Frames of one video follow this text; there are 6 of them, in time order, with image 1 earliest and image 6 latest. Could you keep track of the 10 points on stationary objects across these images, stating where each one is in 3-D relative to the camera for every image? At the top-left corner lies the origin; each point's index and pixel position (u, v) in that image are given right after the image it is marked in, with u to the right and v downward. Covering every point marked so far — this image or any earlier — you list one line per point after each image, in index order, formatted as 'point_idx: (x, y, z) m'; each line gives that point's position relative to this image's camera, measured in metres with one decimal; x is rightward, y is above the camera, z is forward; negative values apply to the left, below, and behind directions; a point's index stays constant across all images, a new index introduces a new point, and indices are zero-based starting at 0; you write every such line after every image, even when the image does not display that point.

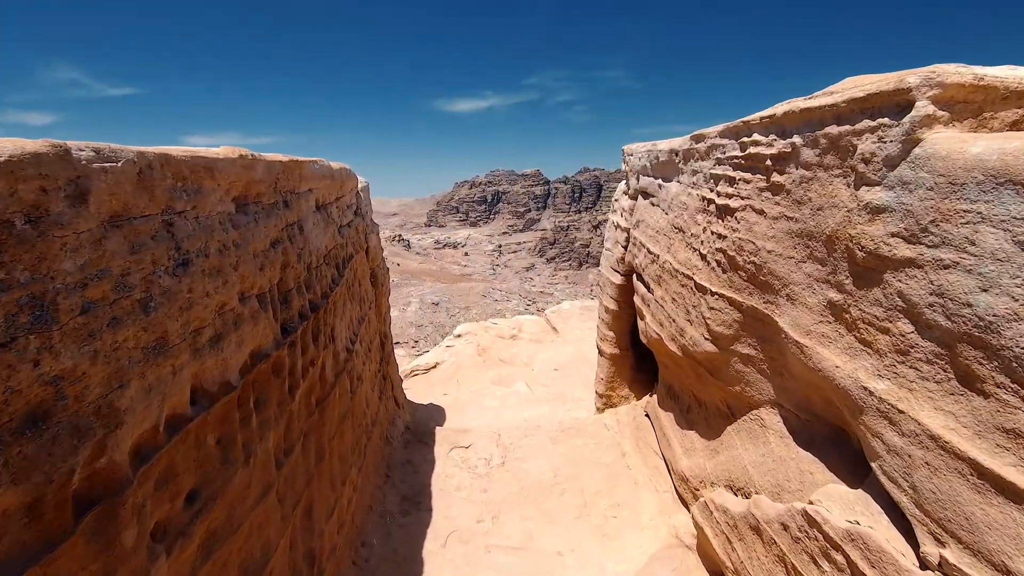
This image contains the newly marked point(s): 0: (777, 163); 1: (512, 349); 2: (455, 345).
0: (+1.5, +0.7, +2.6) m
1: (0.0, -1.4, +10.3) m
2: (-1.4, -1.3, +10.9) m
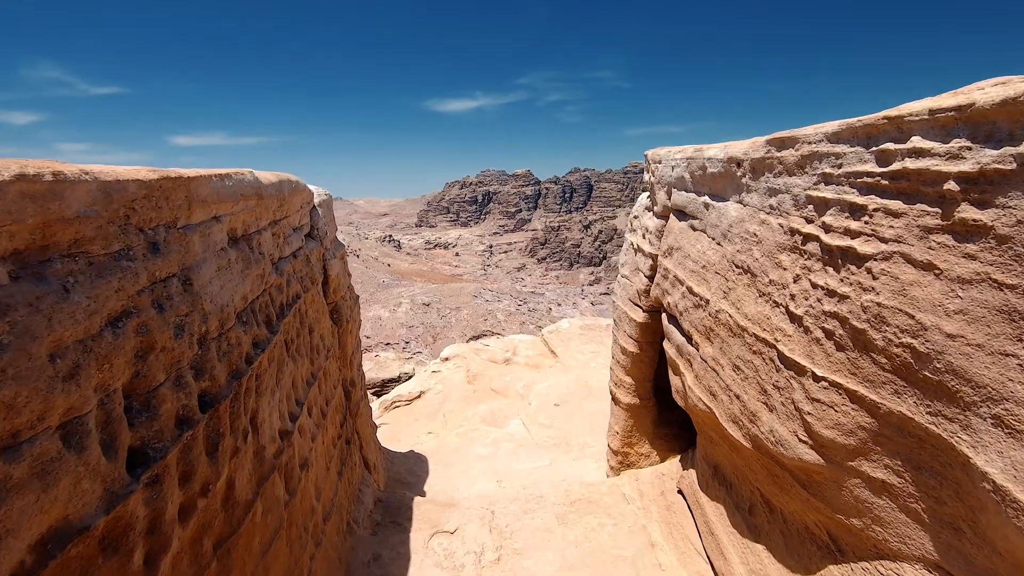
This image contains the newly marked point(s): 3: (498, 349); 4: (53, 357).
0: (+1.5, +0.3, +1.5) m
1: (-0.1, -1.7, +9.2) m
2: (-1.5, -1.7, +9.7) m
3: (-0.3, -1.3, +10.1) m
4: (-1.4, -0.2, +1.4) m
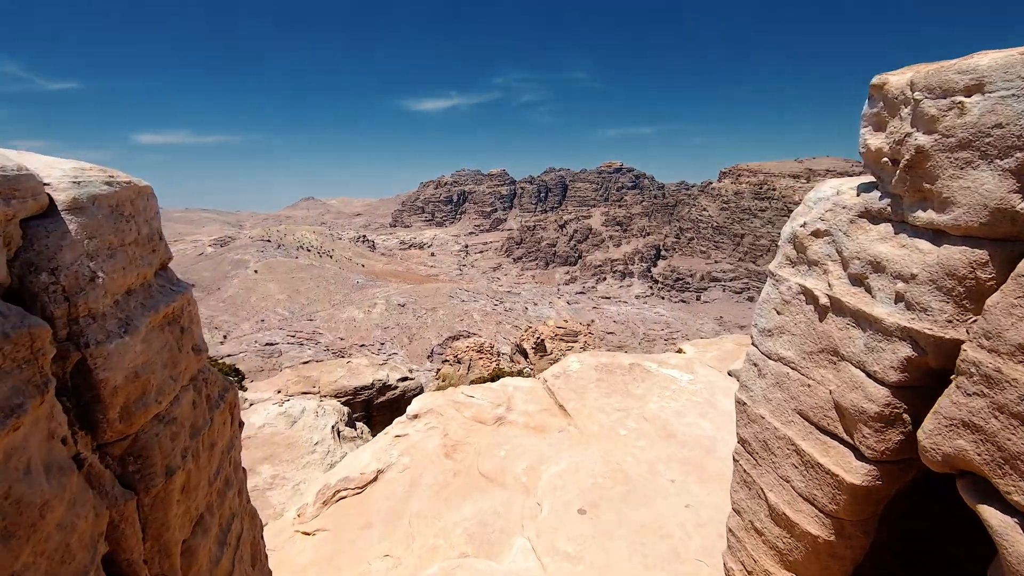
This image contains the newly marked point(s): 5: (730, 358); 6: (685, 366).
0: (+1.8, -0.1, -1.1) m
1: (-0.2, -2.2, +6.5) m
2: (-1.6, -2.2, +7.0) m
3: (-0.4, -1.8, +7.5) m
4: (-1.1, -0.7, -1.3) m
5: (+3.9, -1.2, +8.0) m
6: (+2.9, -1.4, +7.6) m
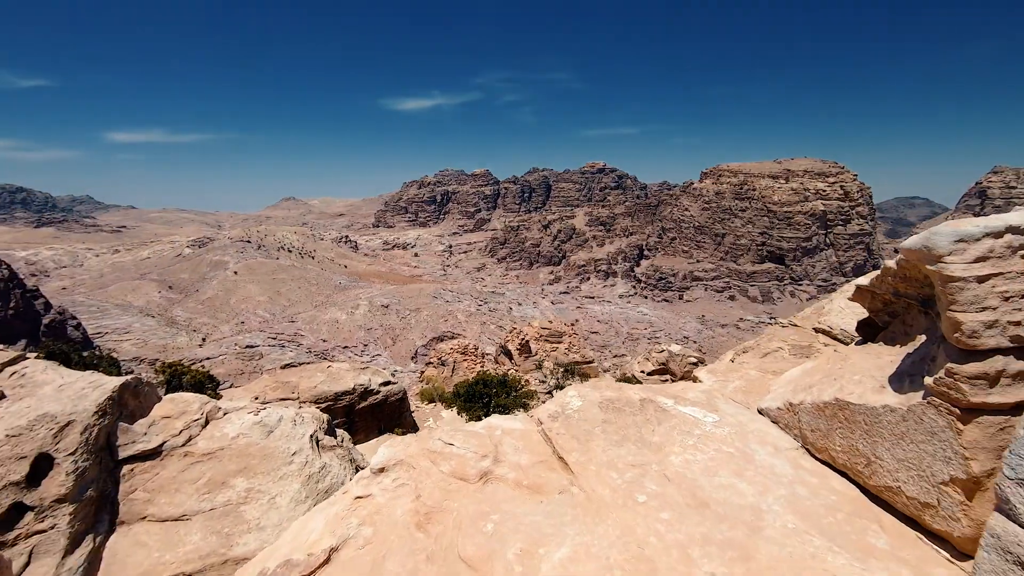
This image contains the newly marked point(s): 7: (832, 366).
0: (+2.0, -0.4, -2.3) m
1: (-0.3, -2.5, +5.2) m
2: (-1.7, -2.6, +5.6) m
3: (-0.6, -2.1, +6.1) m
4: (-1.0, -1.0, -2.7) m
5: (+3.7, -1.5, +6.8) m
6: (+2.7, -1.6, +6.4) m
7: (+4.1, -1.0, +5.9) m
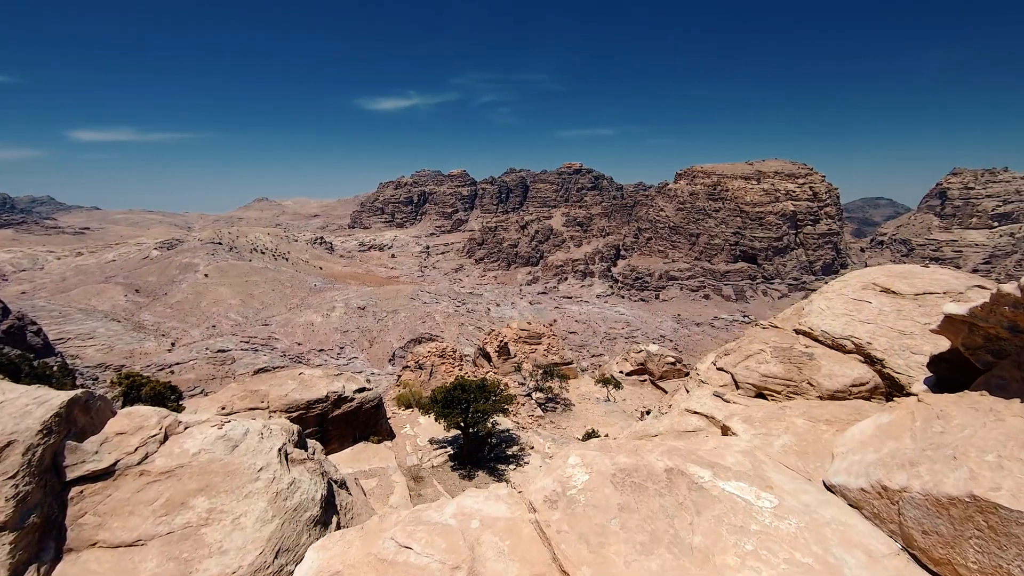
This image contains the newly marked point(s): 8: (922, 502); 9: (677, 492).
0: (+2.2, -0.8, -4.0) m
1: (-0.4, -2.9, +3.4) m
2: (-1.9, -2.9, +3.7) m
3: (-0.8, -2.5, +4.3) m
4: (-0.7, -1.4, -4.5) m
5: (+3.5, -1.8, +5.2) m
6: (+2.6, -2.0, +4.8) m
7: (+4.0, -1.3, +4.4) m
8: (+3.4, -1.8, +3.8) m
9: (+1.6, -2.0, +4.6) m
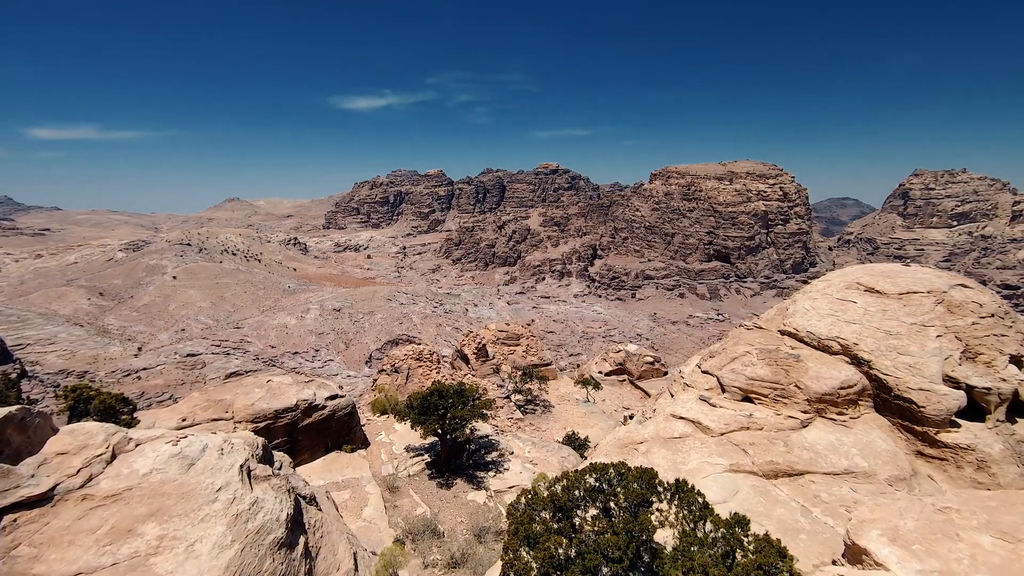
0: (+2.6, -1.0, -6.4) m
1: (-0.4, -3.1, +0.8) m
2: (-1.8, -3.2, +1.1) m
3: (-0.8, -2.8, +1.8) m
4: (-0.3, -1.6, -7.0) m
5: (+3.4, -2.0, +2.8) m
6: (+2.5, -2.2, +2.4) m
7: (+4.0, -1.5, +2.1) m
8: (+3.4, -2.0, +1.4) m
9: (+1.6, -2.3, +2.1) m
